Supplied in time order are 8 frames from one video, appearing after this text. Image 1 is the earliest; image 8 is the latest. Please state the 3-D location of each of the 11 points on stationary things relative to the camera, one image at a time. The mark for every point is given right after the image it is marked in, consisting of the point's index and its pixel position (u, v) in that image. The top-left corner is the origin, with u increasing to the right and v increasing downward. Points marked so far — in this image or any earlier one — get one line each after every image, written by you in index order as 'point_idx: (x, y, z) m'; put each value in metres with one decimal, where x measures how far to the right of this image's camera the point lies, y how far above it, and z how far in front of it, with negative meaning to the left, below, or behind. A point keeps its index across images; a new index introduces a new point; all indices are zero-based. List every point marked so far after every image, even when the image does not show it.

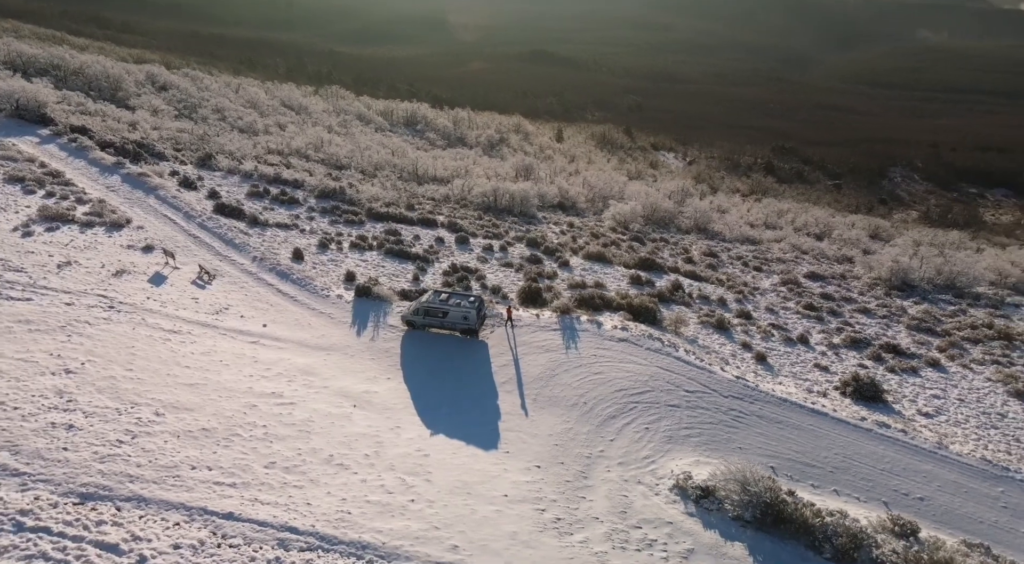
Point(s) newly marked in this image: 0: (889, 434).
0: (+5.8, -2.3, +13.6) m
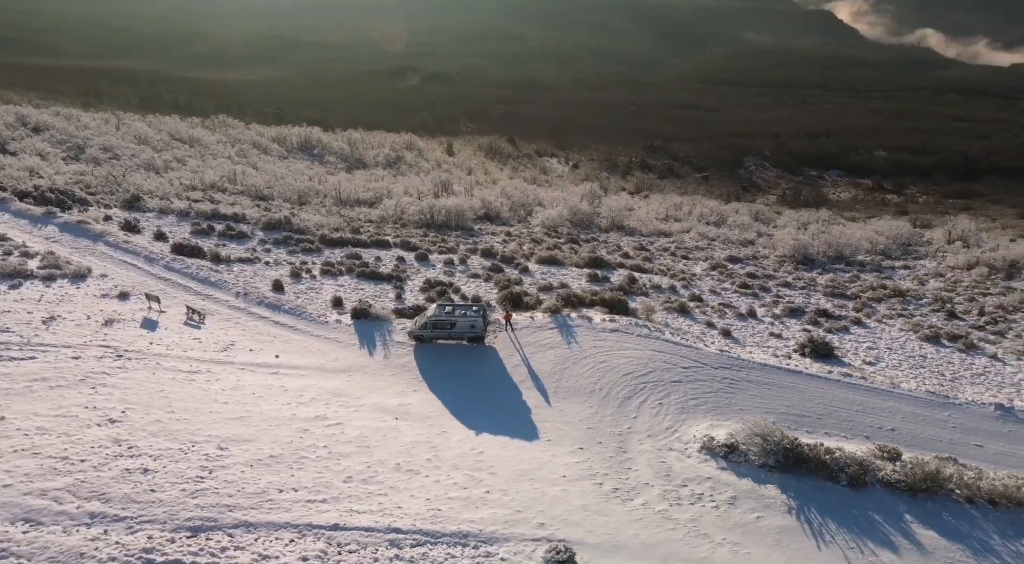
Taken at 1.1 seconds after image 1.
0: (+6.3, -1.8, +16.3) m
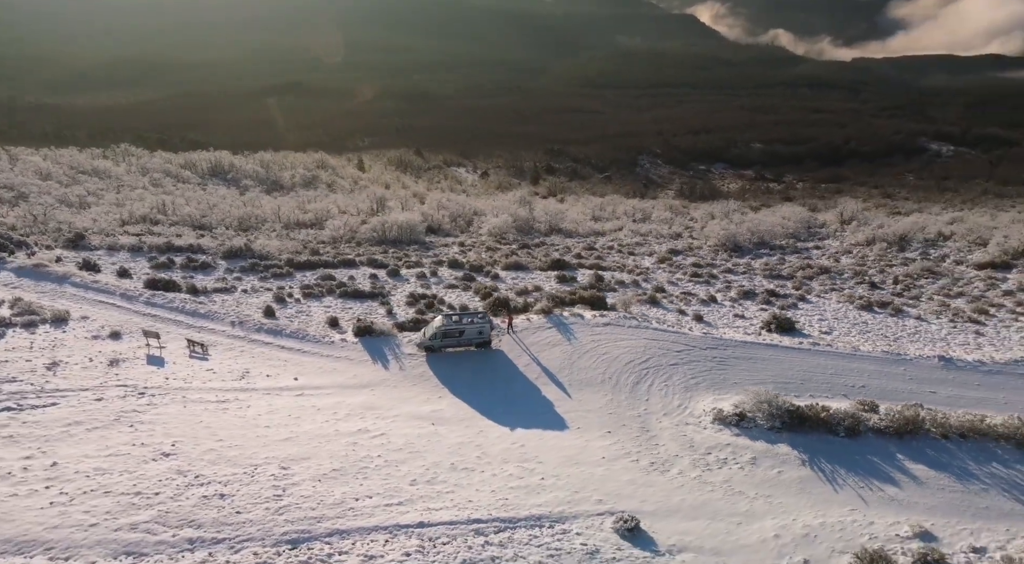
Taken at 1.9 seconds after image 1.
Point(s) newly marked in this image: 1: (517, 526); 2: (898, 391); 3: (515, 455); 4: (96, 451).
0: (+6.6, -1.4, +18.8) m
1: (+0.1, -3.8, +13.8) m
2: (+7.5, -2.0, +17.1) m
3: (0.0, -3.1, +15.9) m
4: (-7.4, -3.0, +15.8) m
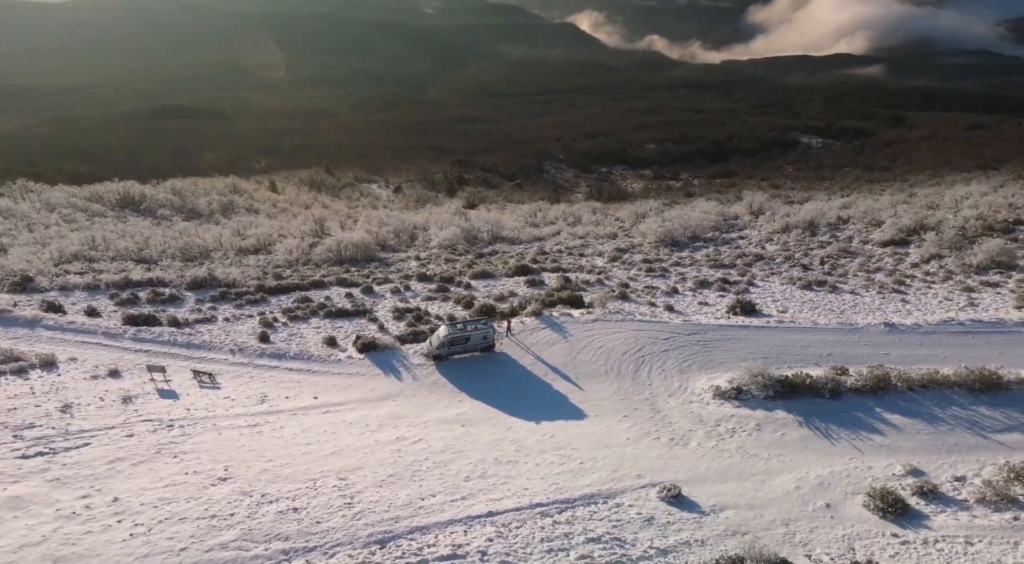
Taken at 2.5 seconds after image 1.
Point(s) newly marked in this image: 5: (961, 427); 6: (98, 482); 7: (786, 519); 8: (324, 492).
0: (+6.6, -1.0, +21.3) m
1: (+1.1, -3.9, +15.4) m
2: (+7.8, -1.6, +19.7) m
3: (+0.7, -3.2, +17.5) m
4: (-6.6, -3.7, +16.3) m
5: (+8.3, -2.7, +16.6) m
6: (-7.6, -3.7, +16.4) m
7: (+4.4, -3.9, +14.7) m
8: (-3.4, -3.8, +15.9) m
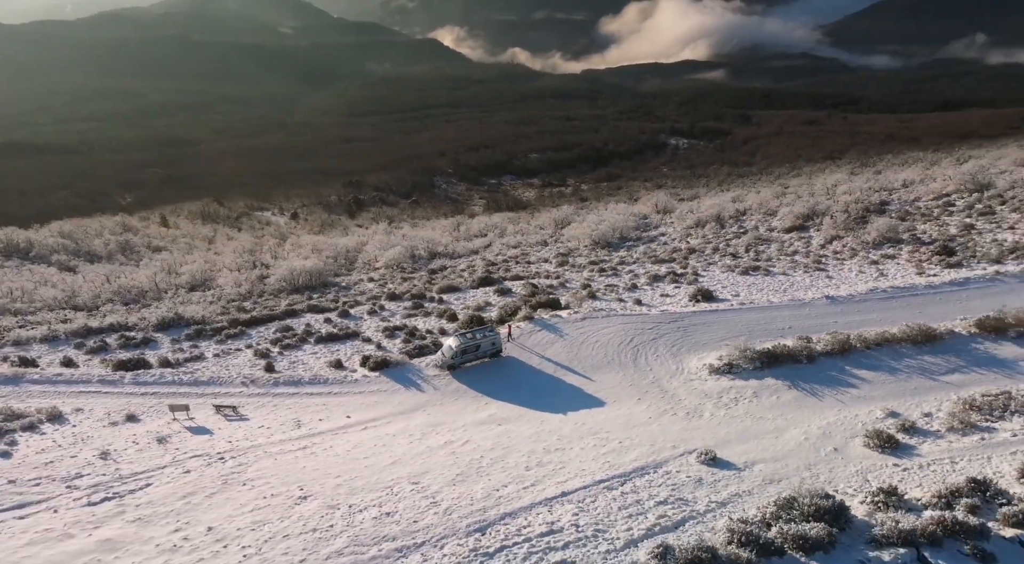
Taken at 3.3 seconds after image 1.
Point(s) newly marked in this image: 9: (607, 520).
0: (+6.5, -0.7, +24.5) m
1: (+2.4, -3.9, +17.7) m
2: (+7.9, -1.1, +23.1) m
3: (+1.6, -3.3, +19.6) m
4: (-5.3, -4.4, +17.2) m
5: (+9.1, -2.1, +20.2) m
6: (-6.3, -4.5, +17.1) m
7: (+5.7, -3.6, +17.6) m
8: (-2.1, -4.2, +17.4) m
9: (+1.9, -4.4, +16.1) m
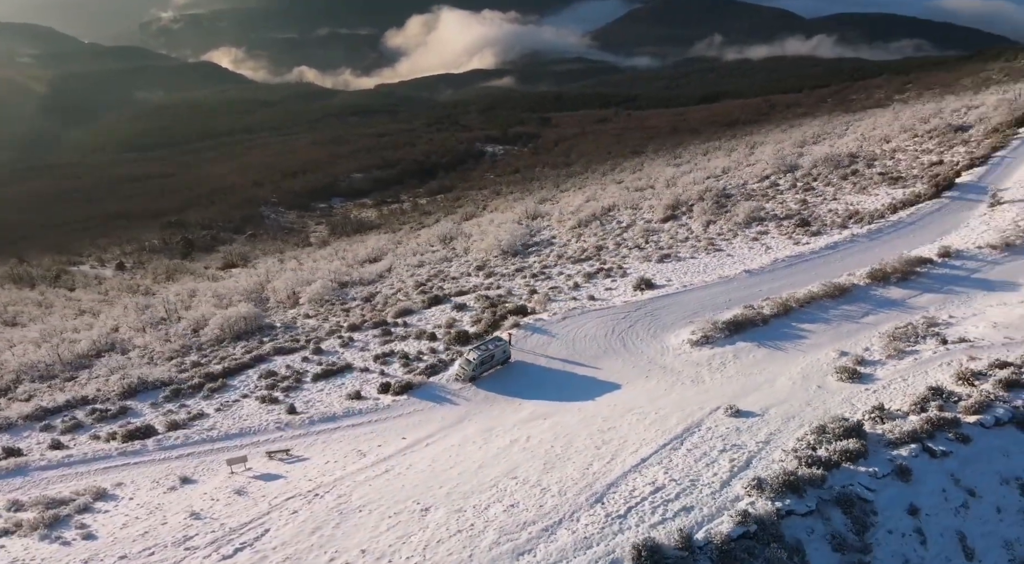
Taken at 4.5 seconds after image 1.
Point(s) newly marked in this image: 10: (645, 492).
0: (+5.7, -0.2, +29.2) m
1: (+4.2, -3.8, +21.6) m
2: (+7.5, -0.3, +28.3) m
3: (+2.8, -3.3, +23.2) m
4: (-3.0, -5.4, +19.0) m
5: (+9.6, -1.1, +25.8) m
6: (-3.9, -5.6, +18.6) m
7: (+7.3, -3.0, +22.4) m
8: (0.0, -4.7, +20.1) m
9: (+4.2, -4.3, +20.0) m
10: (+3.0, -4.6, +19.4) m
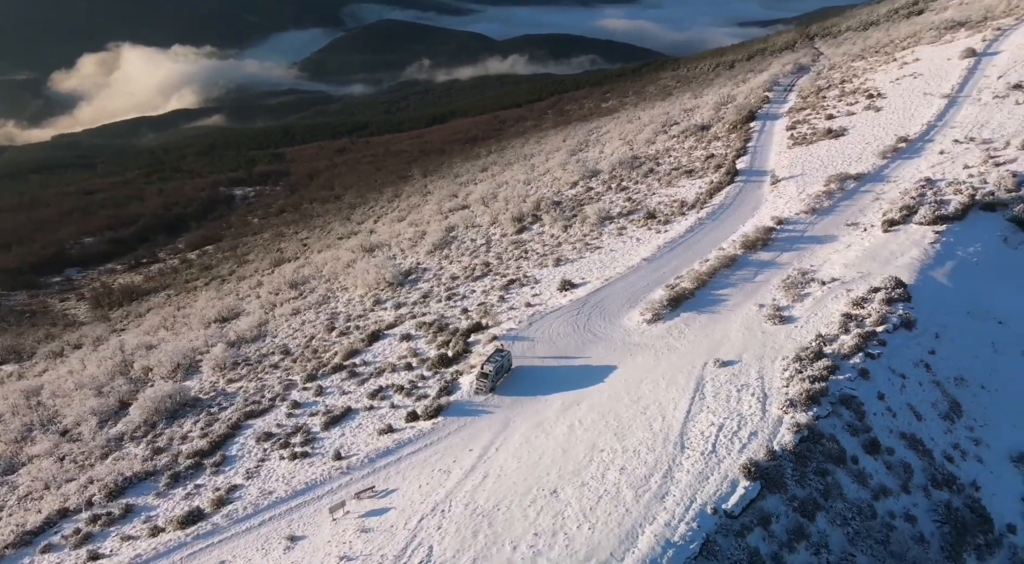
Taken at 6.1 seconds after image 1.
0: (+3.6, 0.0, +35.0) m
1: (+5.7, -3.3, +27.4) m
2: (+5.6, +0.2, +34.9) m
3: (+3.8, -3.2, +28.4) m
4: (+0.5, -6.0, +22.3) m
5: (+8.6, 0.0, +33.4) m
6: (-0.1, -6.3, +21.6) m
7: (+8.1, -2.1, +29.4) m
8: (+2.7, -4.8, +24.4) m
9: (+6.5, -3.7, +25.9) m
10: (+5.6, -4.2, +24.9) m
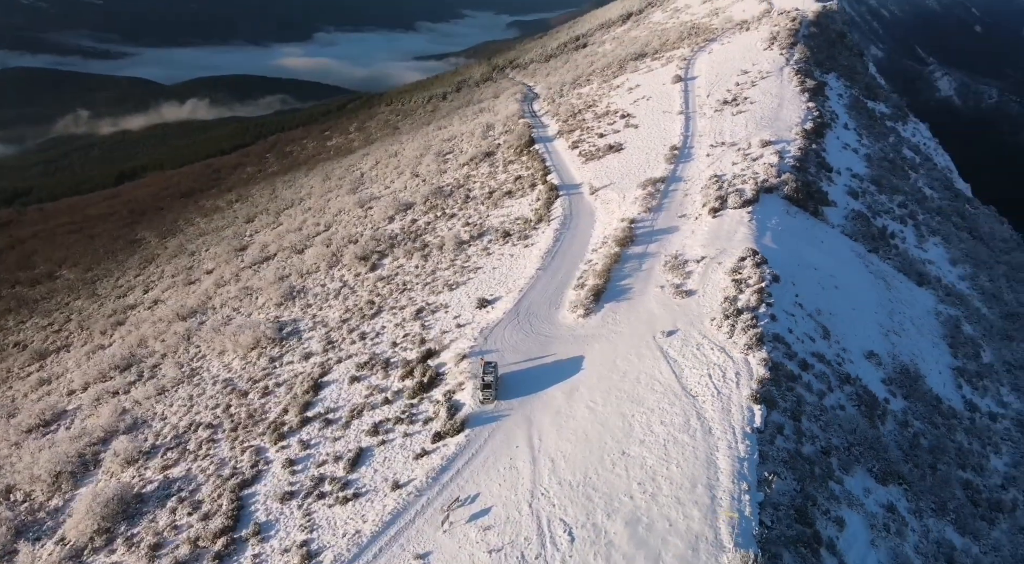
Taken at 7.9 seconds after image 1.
0: (+0.3, -0.6, +40.6) m
1: (+6.0, -2.9, +34.7) m
2: (+2.1, 0.0, +41.3) m
3: (+3.8, -3.2, +34.7) m
4: (+4.1, -6.0, +27.8) m
5: (+5.4, +0.4, +41.3) m
6: (+3.9, -6.3, +26.9) m
7: (+7.1, -1.4, +37.5) m
8: (+4.9, -4.6, +30.7) m
9: (+7.4, -3.0, +33.6) m
10: (+7.1, -3.5, +32.4) m
